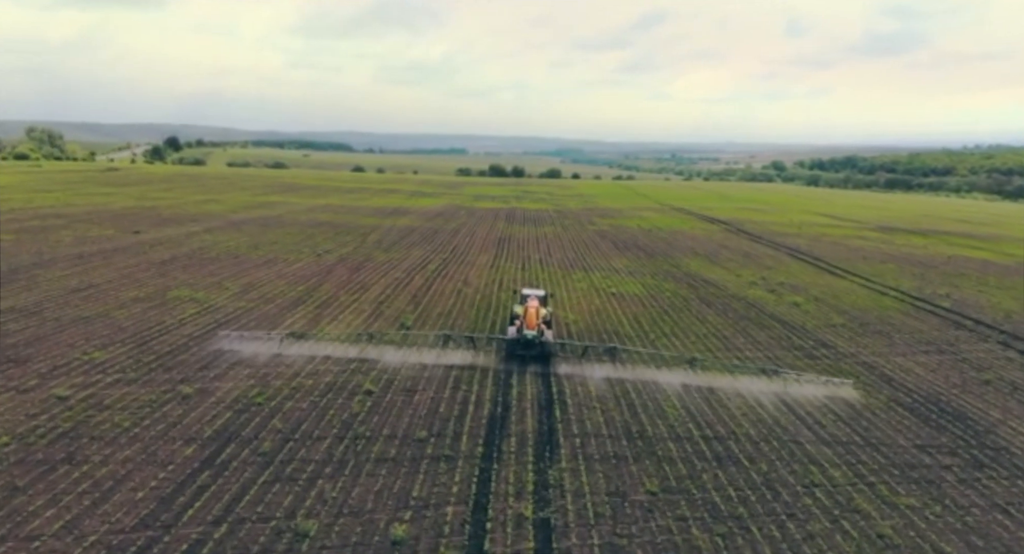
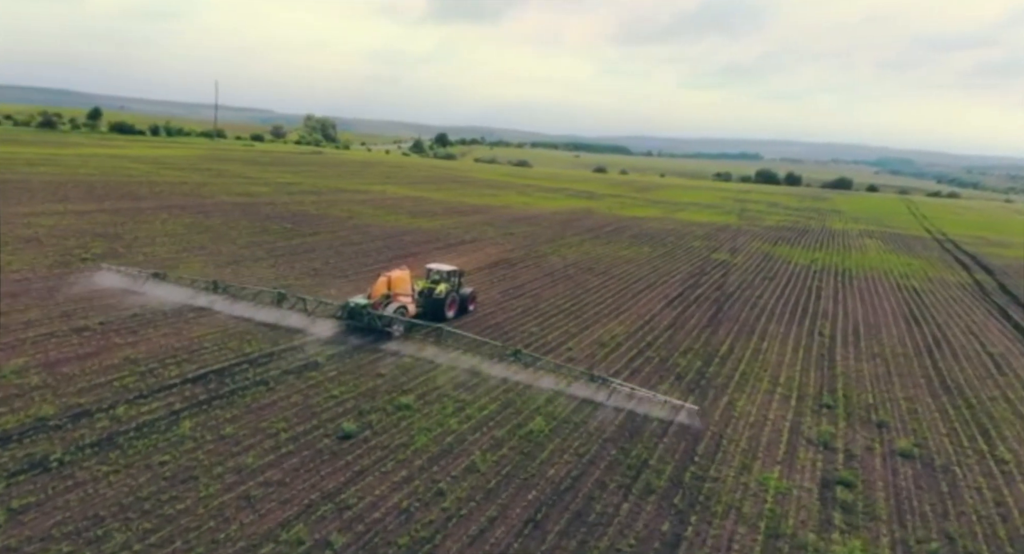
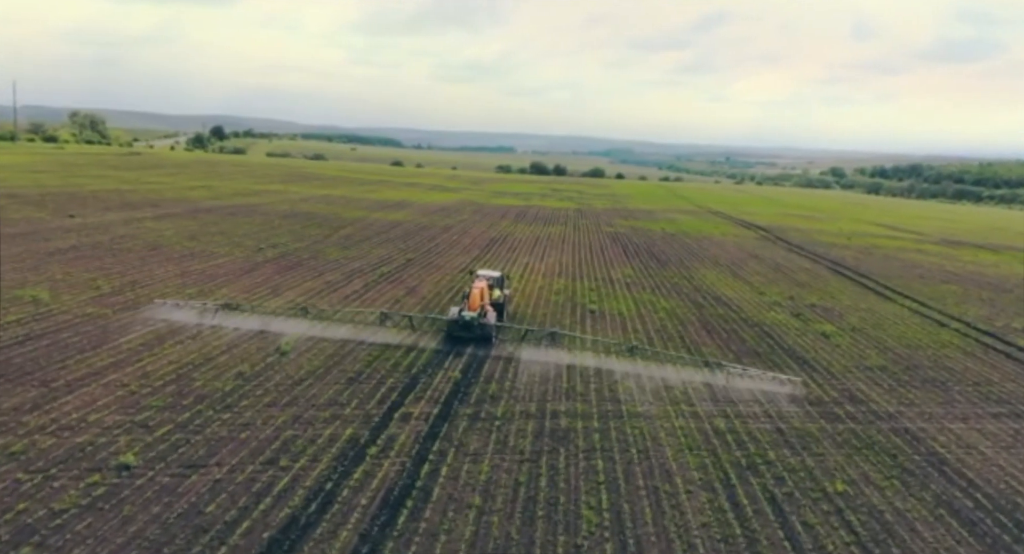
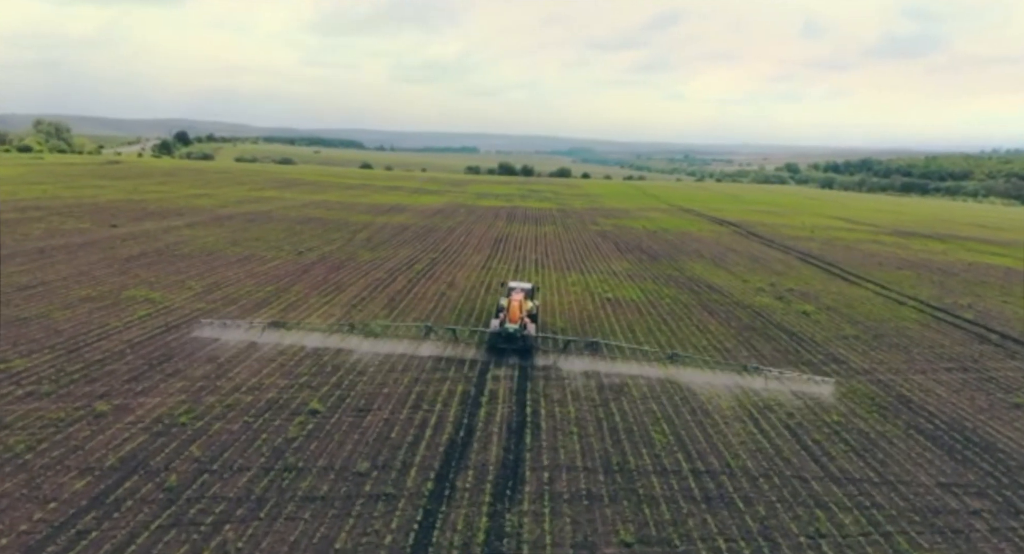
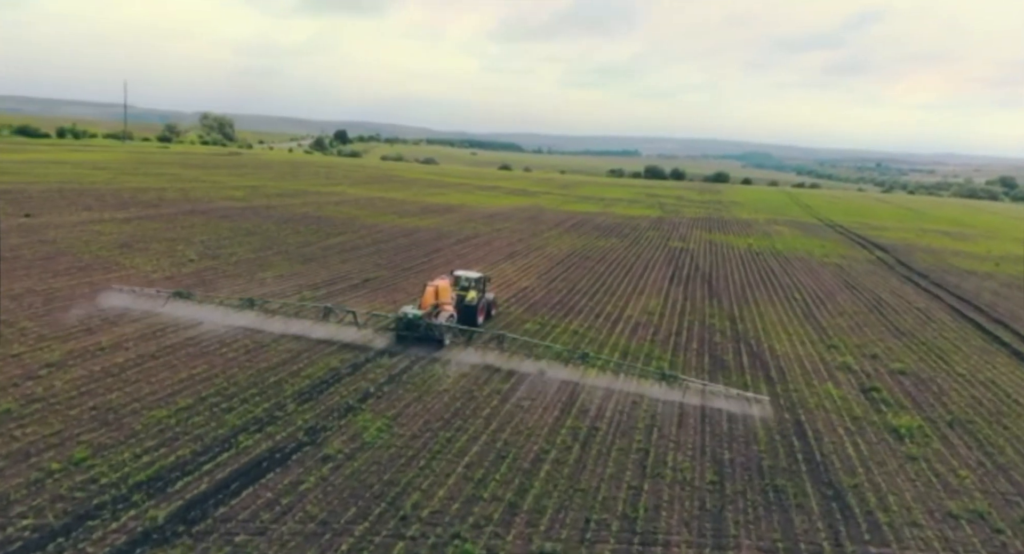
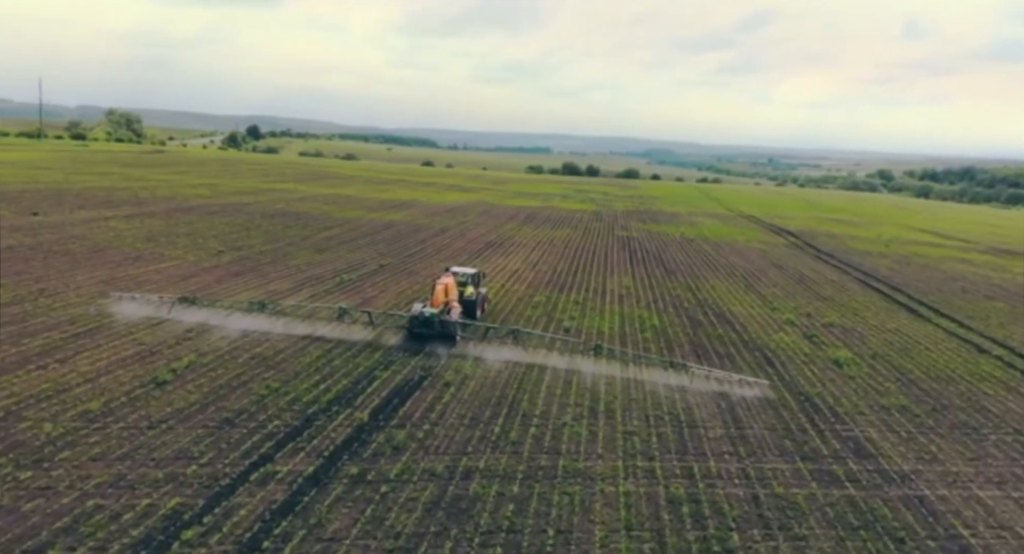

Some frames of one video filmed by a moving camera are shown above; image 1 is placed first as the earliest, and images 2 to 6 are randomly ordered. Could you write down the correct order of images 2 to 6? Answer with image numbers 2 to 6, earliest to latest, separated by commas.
4, 3, 6, 5, 2
